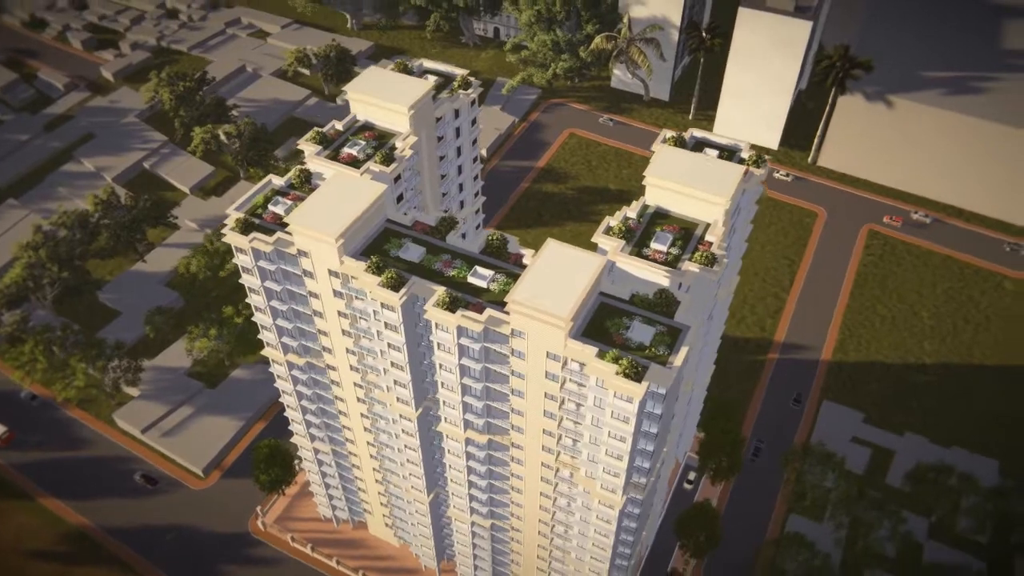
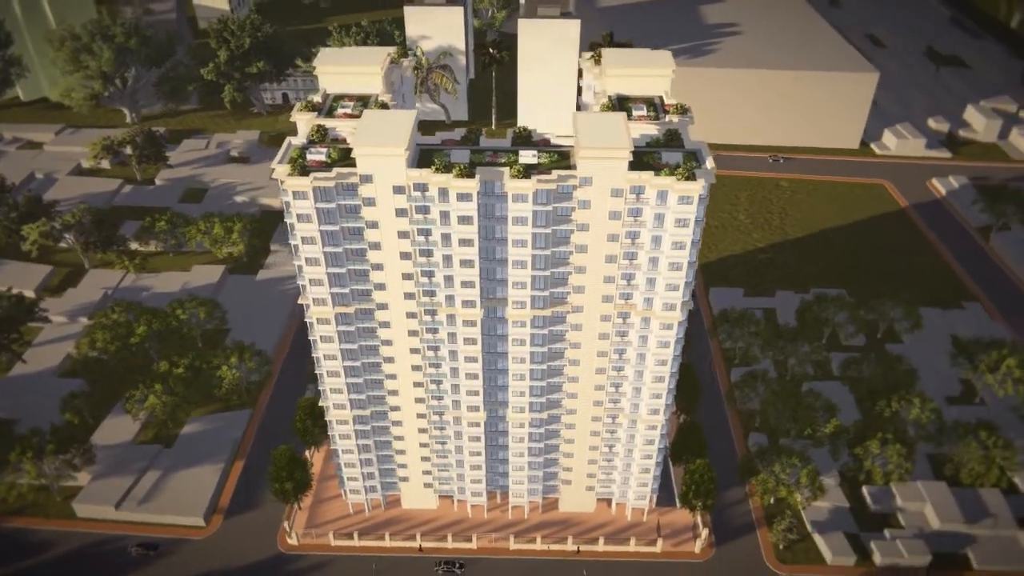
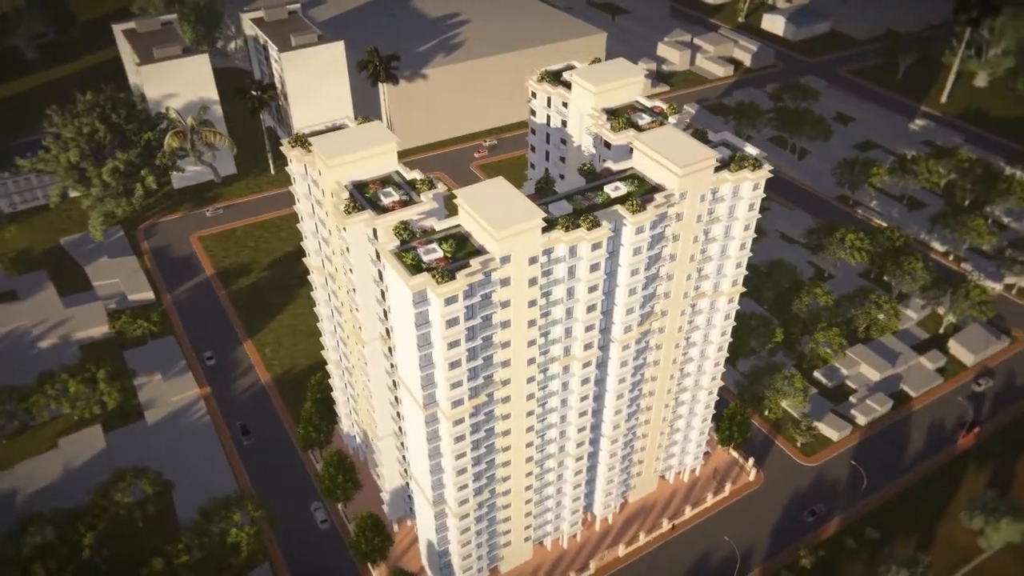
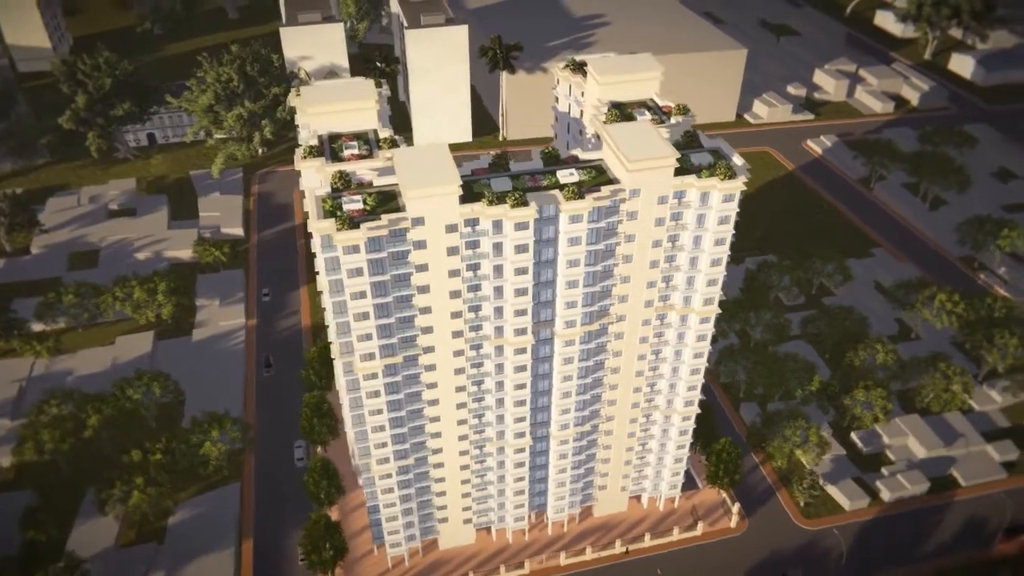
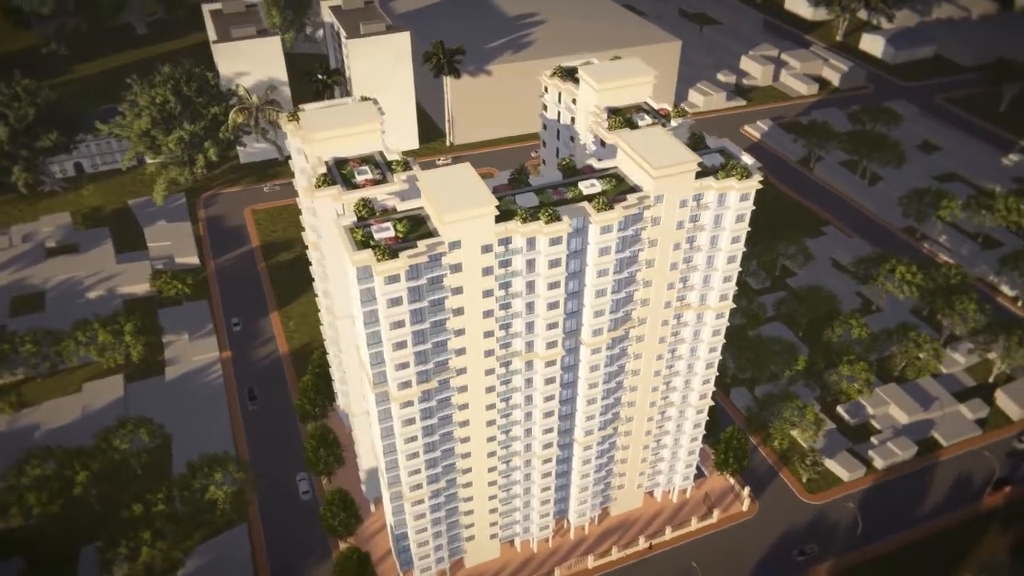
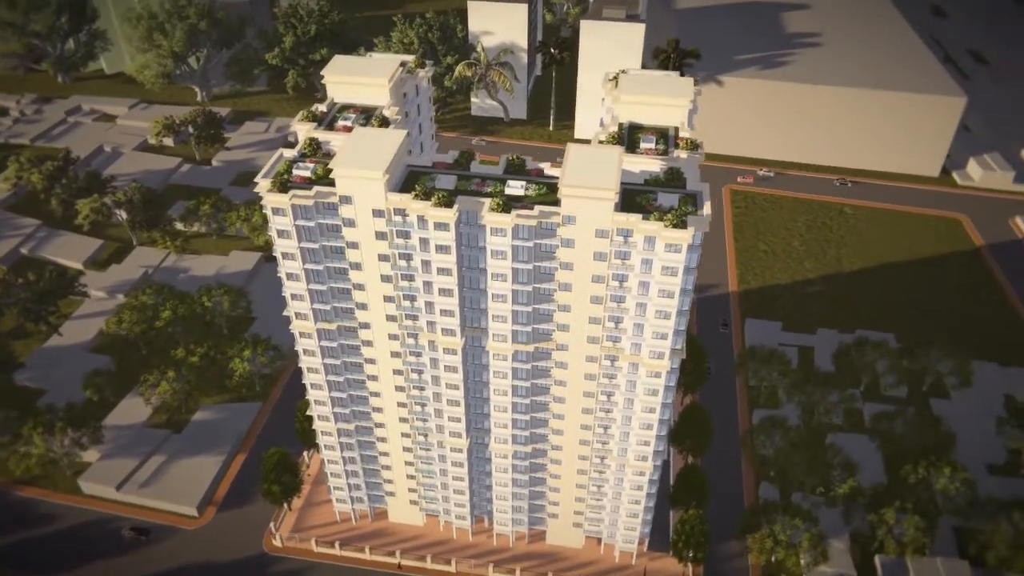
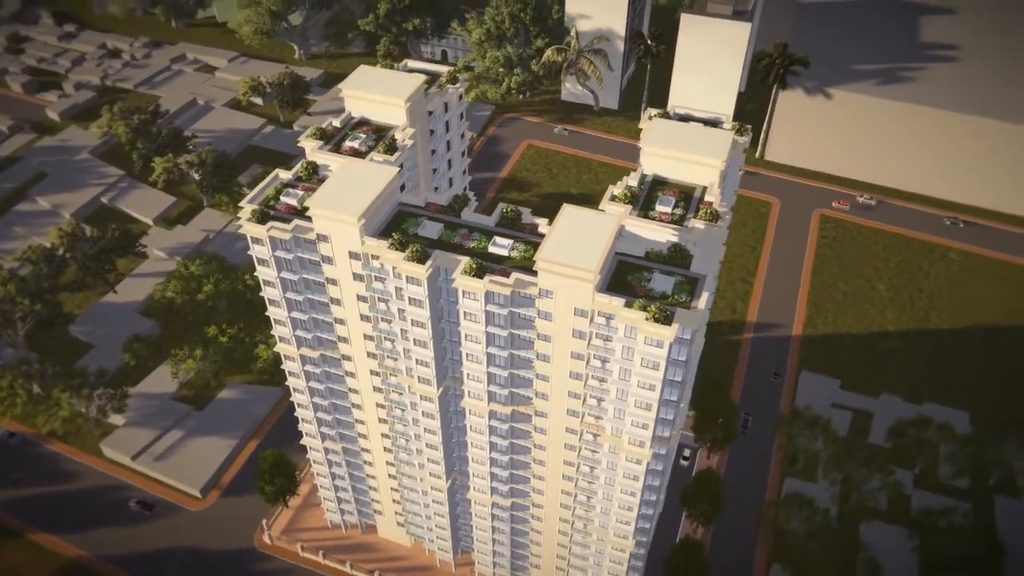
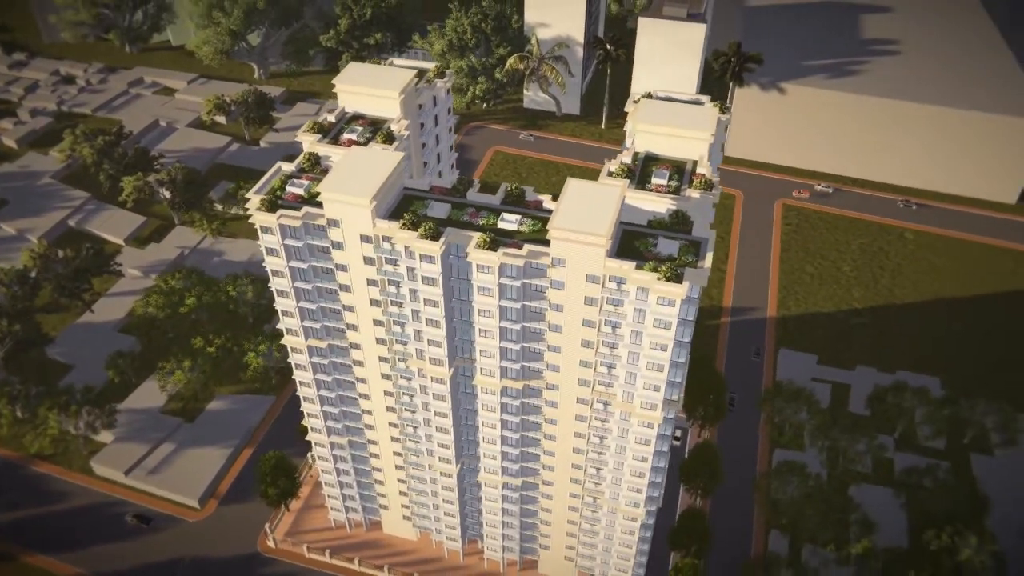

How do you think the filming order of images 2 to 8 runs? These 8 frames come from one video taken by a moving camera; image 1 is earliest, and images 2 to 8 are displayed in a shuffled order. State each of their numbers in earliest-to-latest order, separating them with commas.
7, 8, 6, 2, 4, 5, 3
